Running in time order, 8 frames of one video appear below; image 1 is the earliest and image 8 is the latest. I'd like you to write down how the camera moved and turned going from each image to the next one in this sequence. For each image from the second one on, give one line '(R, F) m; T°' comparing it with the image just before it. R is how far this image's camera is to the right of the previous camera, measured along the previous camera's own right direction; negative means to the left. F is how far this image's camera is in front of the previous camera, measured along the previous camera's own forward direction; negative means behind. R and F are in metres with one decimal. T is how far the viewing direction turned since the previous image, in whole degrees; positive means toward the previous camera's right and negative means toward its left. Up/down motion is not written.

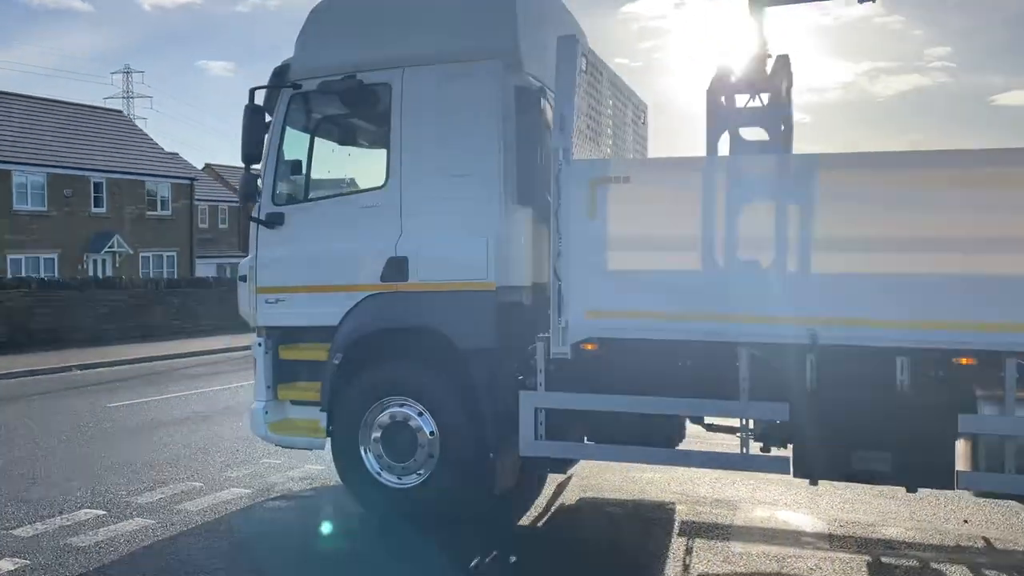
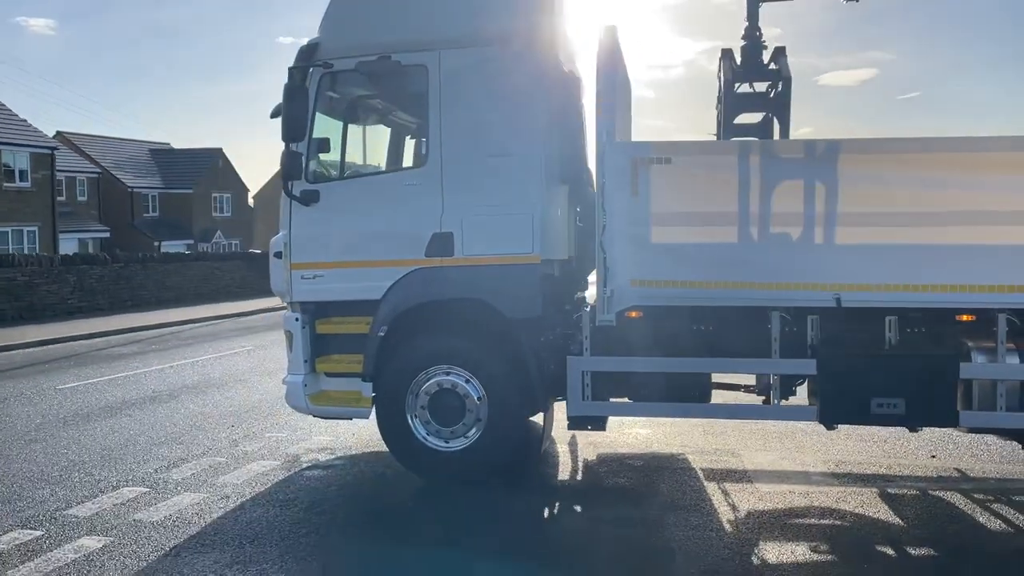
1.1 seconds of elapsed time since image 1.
(-1.3, -0.3) m; +9°
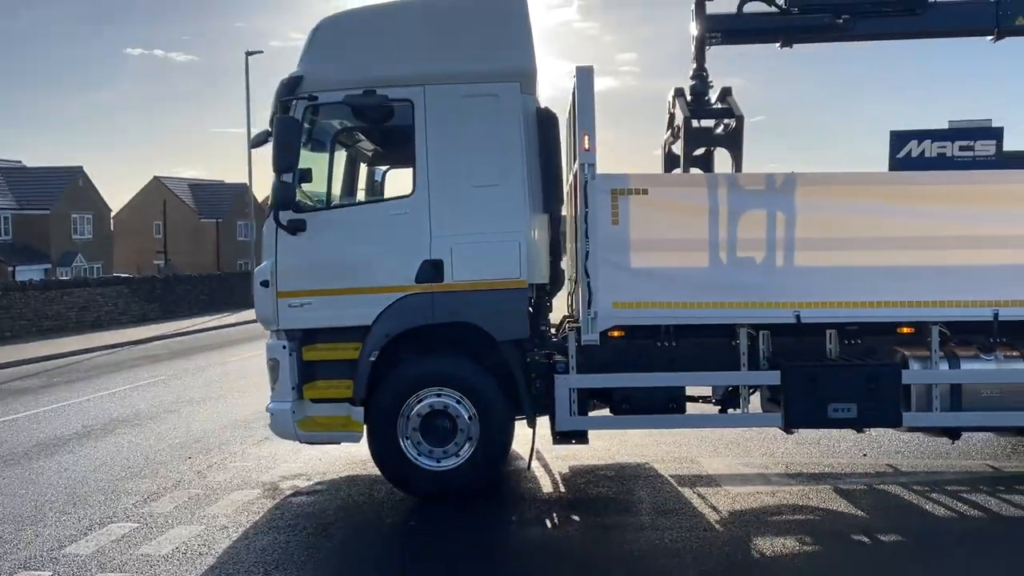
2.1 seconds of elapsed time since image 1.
(-0.9, -0.3) m; +8°
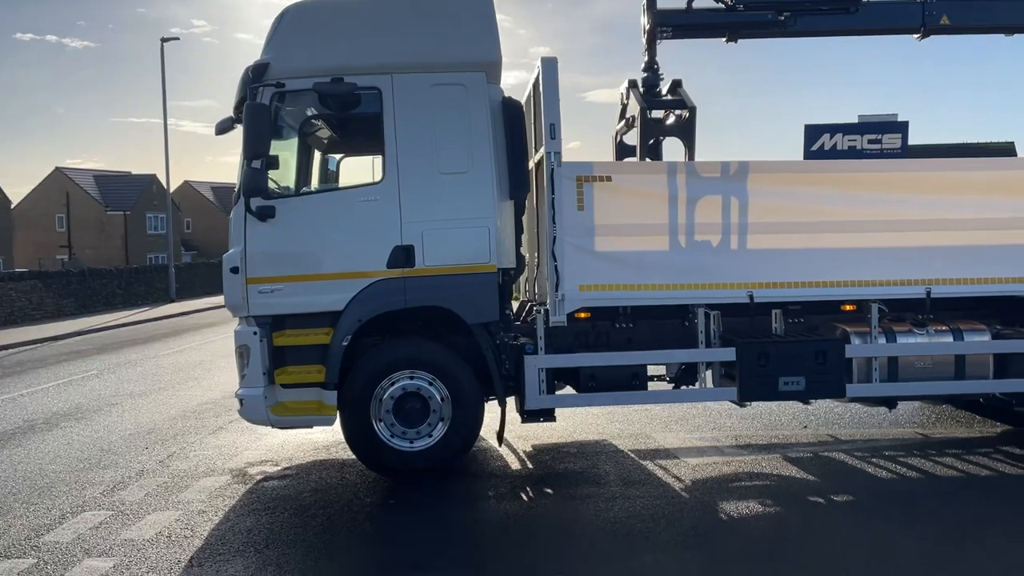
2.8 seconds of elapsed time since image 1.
(-0.4, -0.2) m; +5°
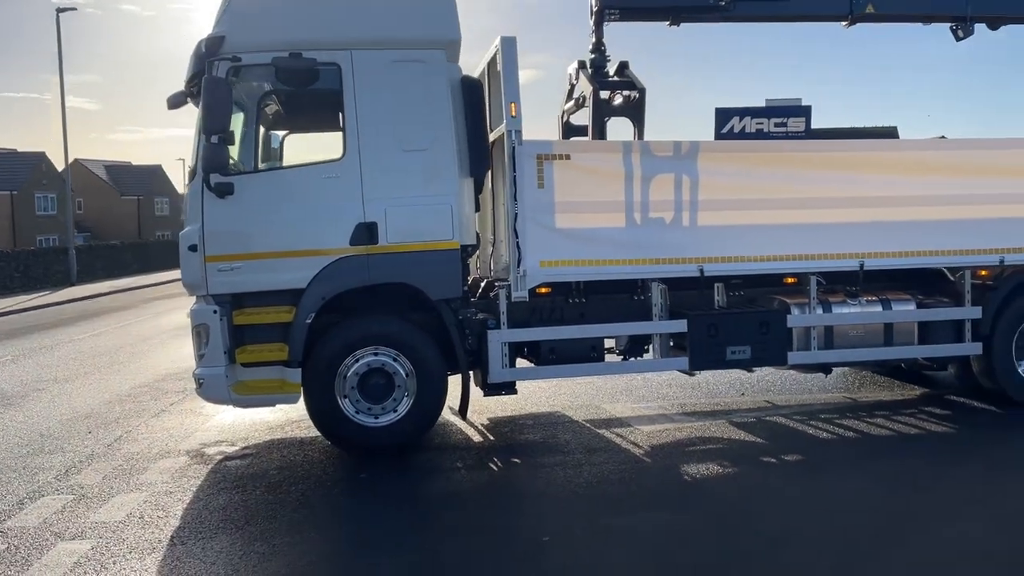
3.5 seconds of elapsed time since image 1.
(-0.4, -0.1) m; +6°
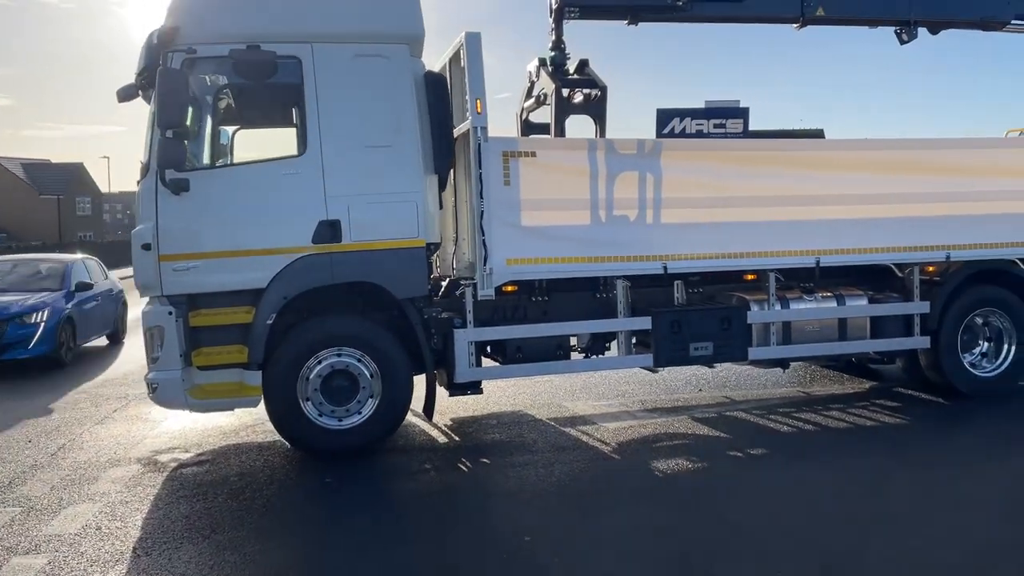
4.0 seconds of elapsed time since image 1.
(-0.2, +0.1) m; +4°
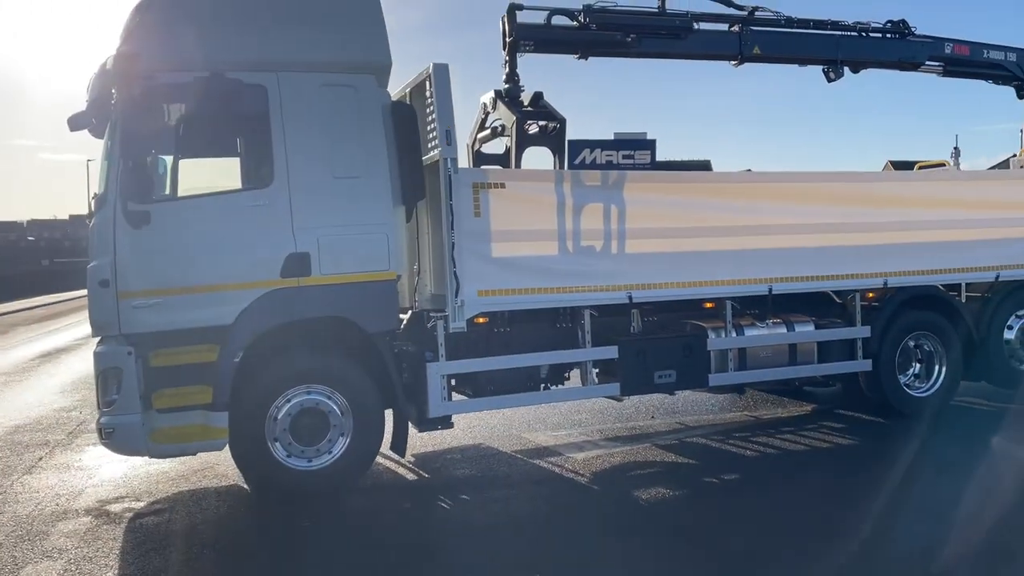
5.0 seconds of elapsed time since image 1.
(-0.6, +0.1) m; +7°
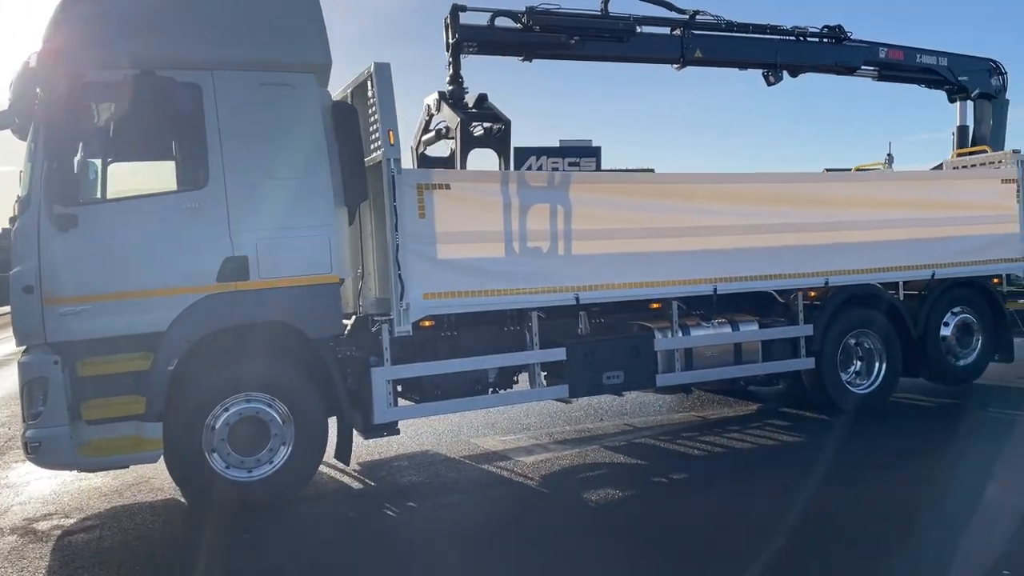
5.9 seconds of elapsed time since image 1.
(0.0, +0.1) m; +4°
